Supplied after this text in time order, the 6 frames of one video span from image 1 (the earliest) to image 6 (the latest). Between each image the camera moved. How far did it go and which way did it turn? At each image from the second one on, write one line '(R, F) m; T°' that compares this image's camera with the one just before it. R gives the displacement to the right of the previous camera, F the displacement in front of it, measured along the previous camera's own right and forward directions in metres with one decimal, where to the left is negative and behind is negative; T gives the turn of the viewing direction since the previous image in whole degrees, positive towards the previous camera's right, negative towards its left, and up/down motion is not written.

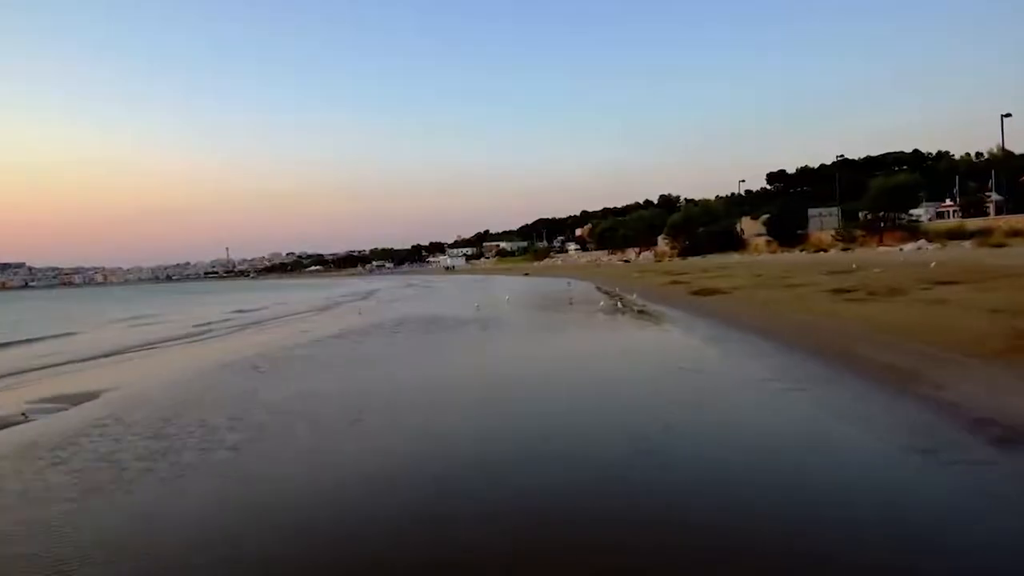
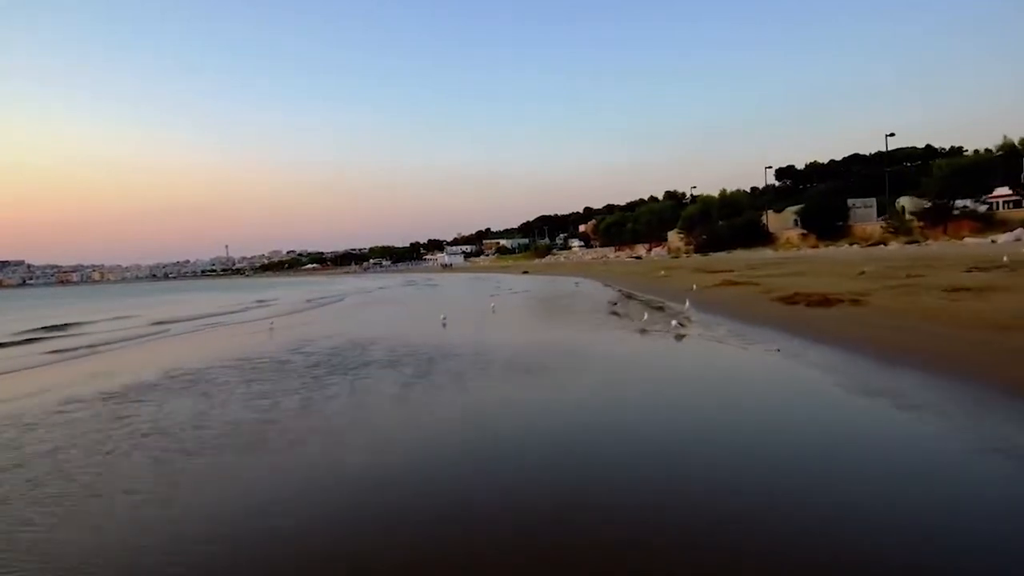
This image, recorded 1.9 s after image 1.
(+0.2, +4.0) m; 0°
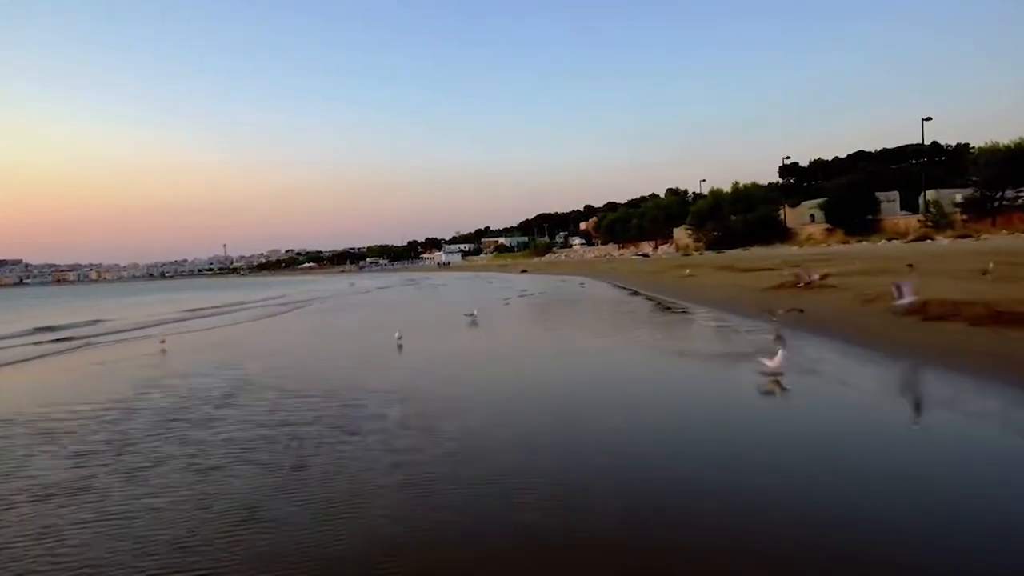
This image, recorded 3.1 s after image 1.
(+0.1, +2.3) m; 0°
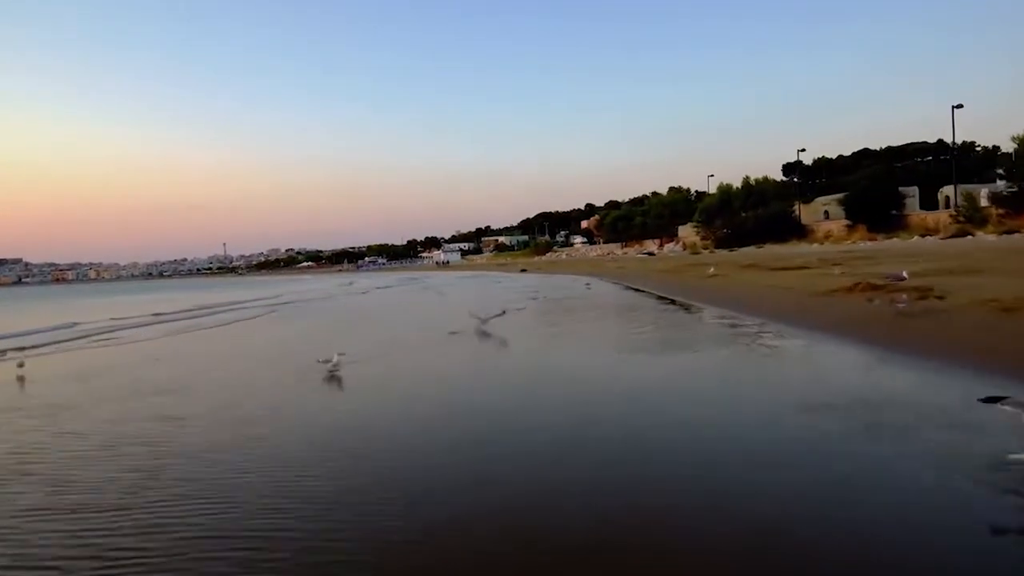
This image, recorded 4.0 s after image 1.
(+0.1, +1.6) m; 0°
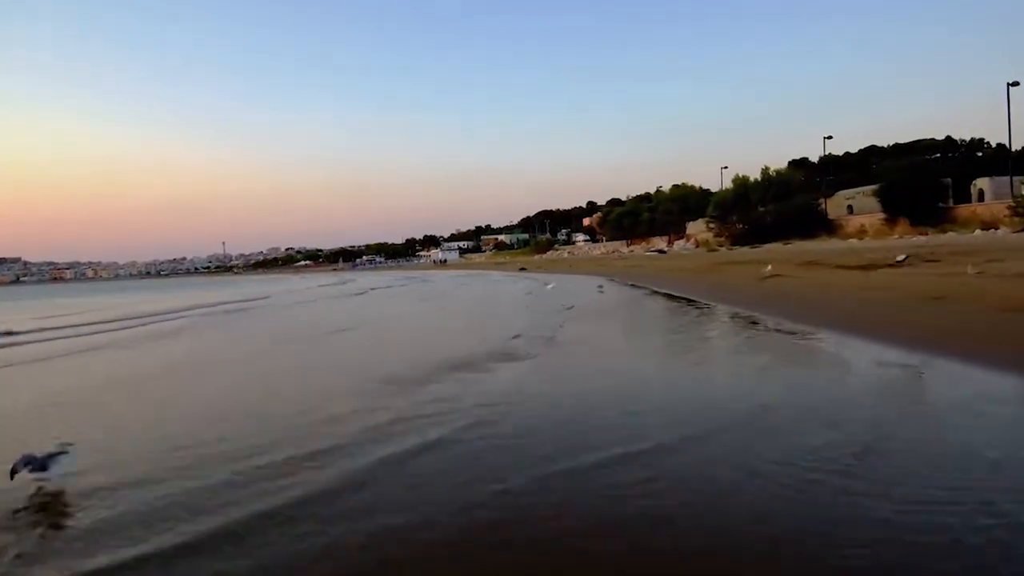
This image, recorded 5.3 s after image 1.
(+0.1, +2.4) m; 0°
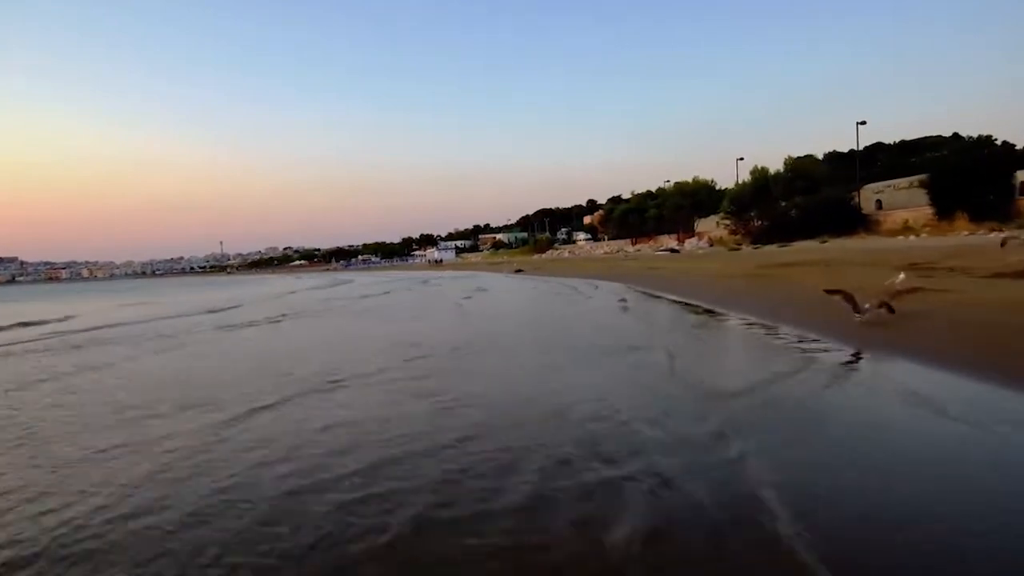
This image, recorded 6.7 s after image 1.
(+0.1, +2.7) m; 0°
